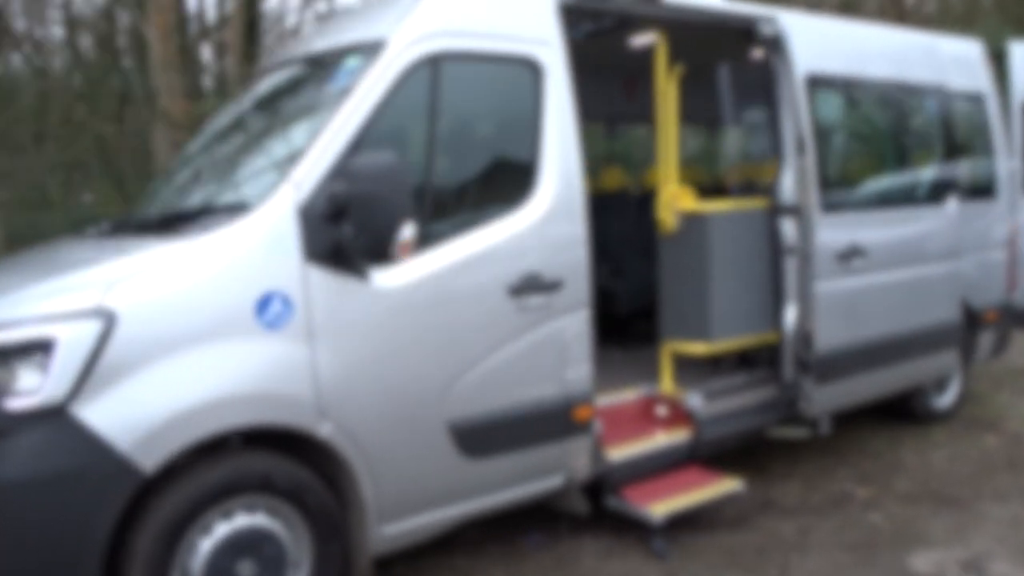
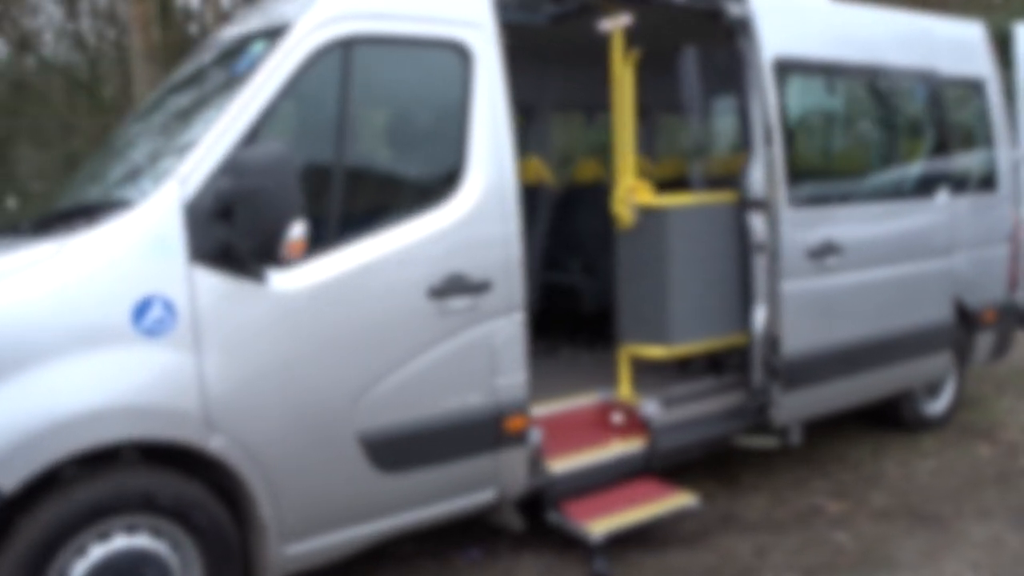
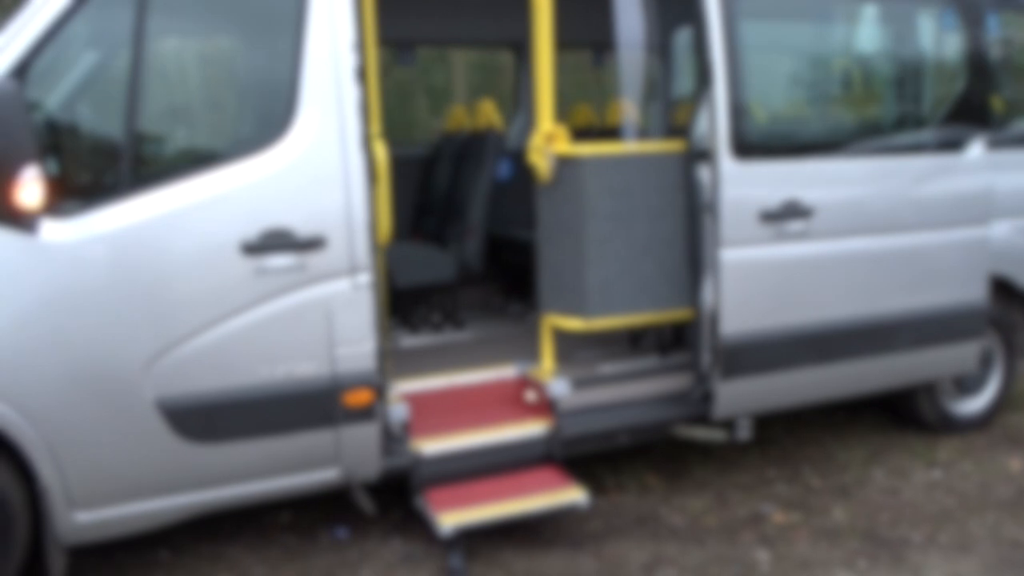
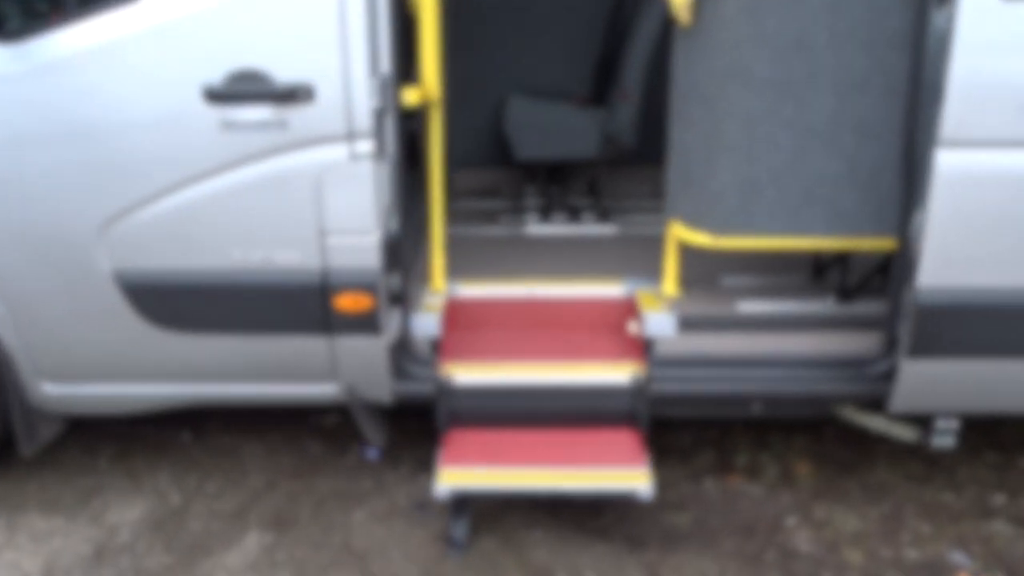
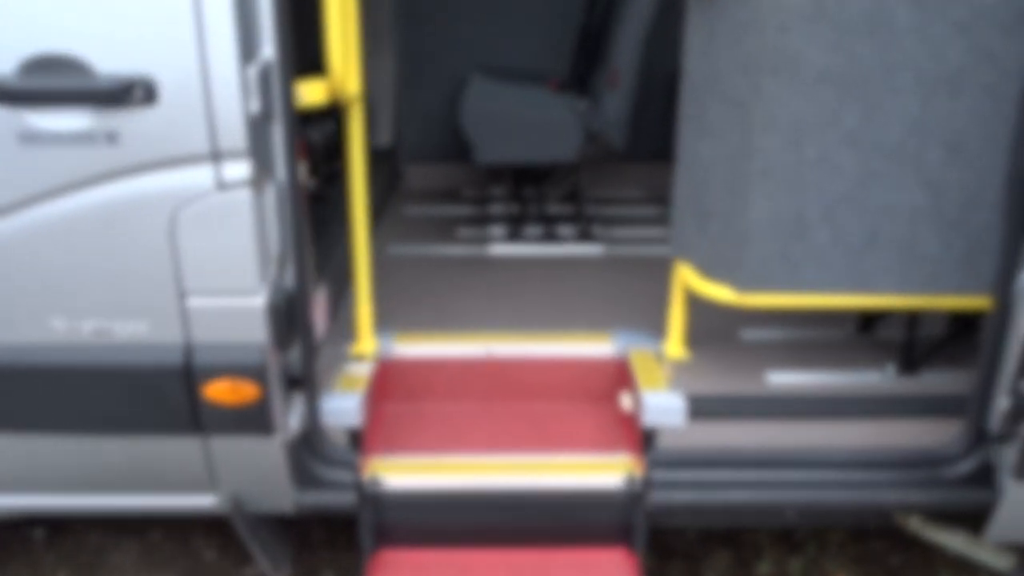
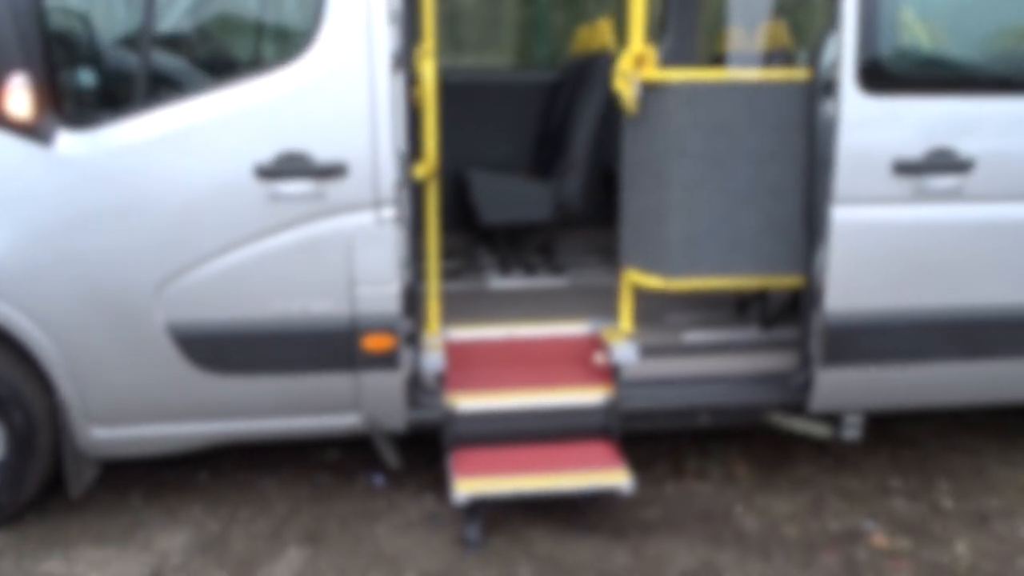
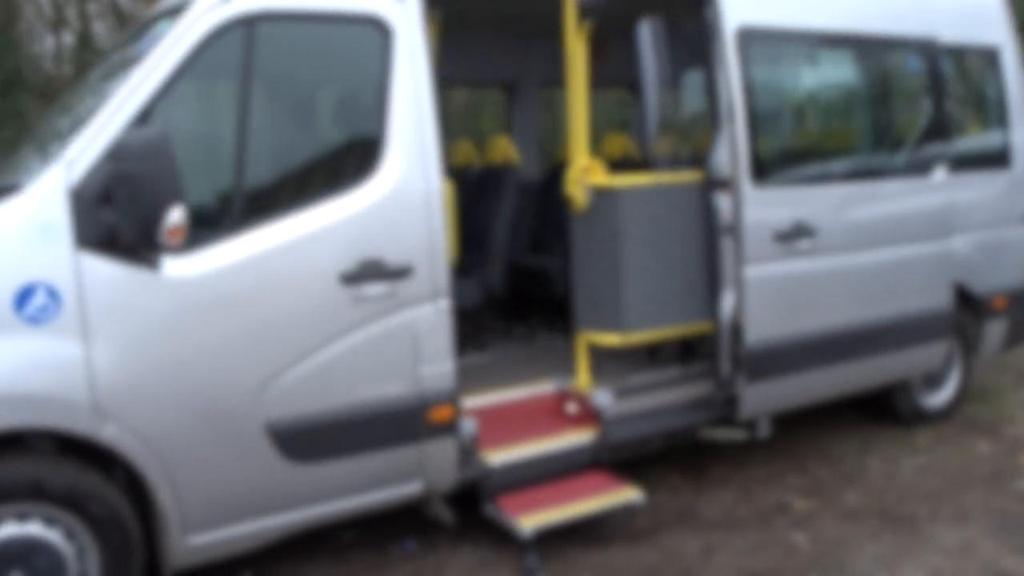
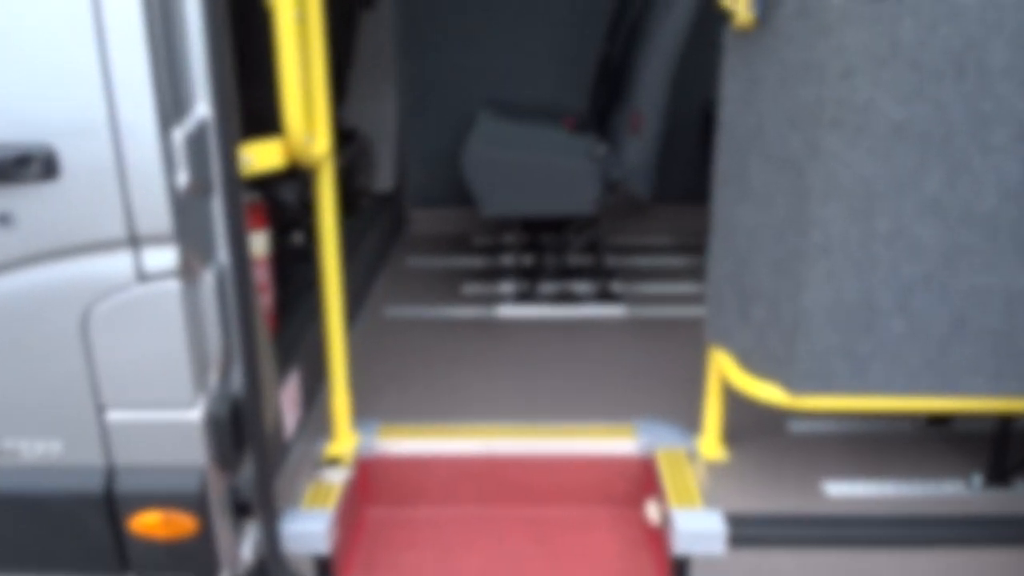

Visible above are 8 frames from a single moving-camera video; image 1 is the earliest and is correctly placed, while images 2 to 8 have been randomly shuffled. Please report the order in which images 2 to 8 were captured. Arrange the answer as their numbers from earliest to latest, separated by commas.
2, 7, 3, 6, 4, 5, 8
